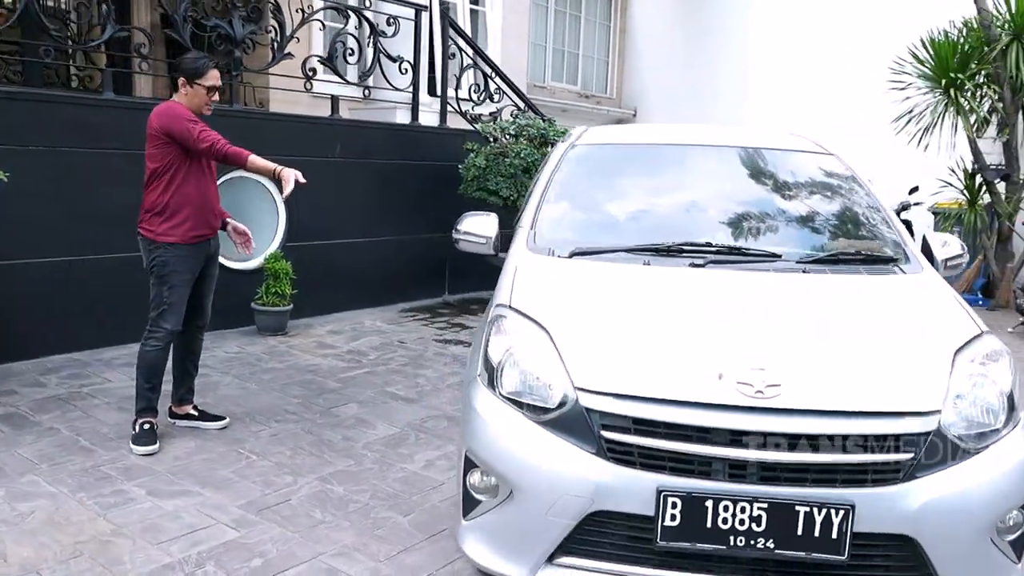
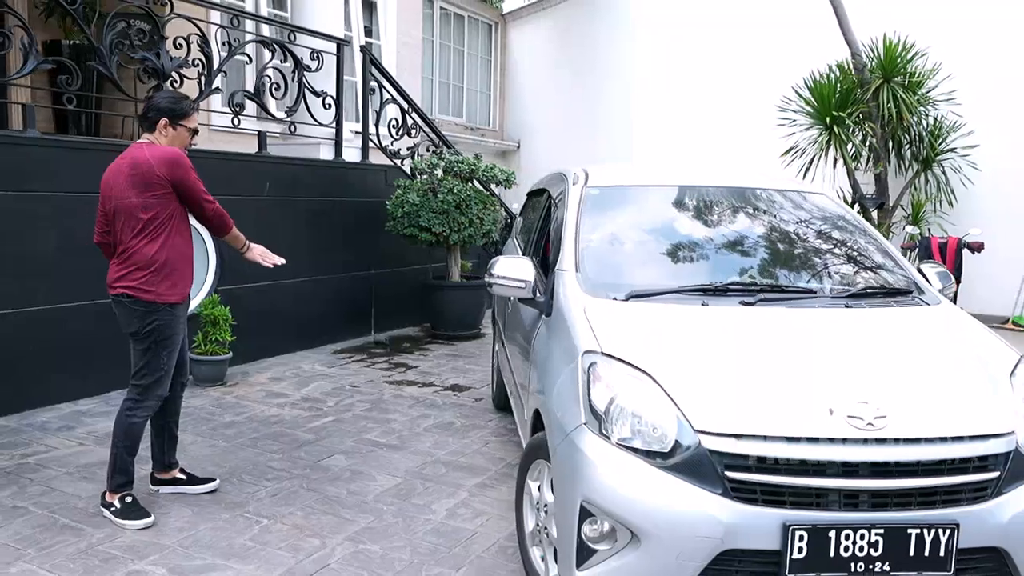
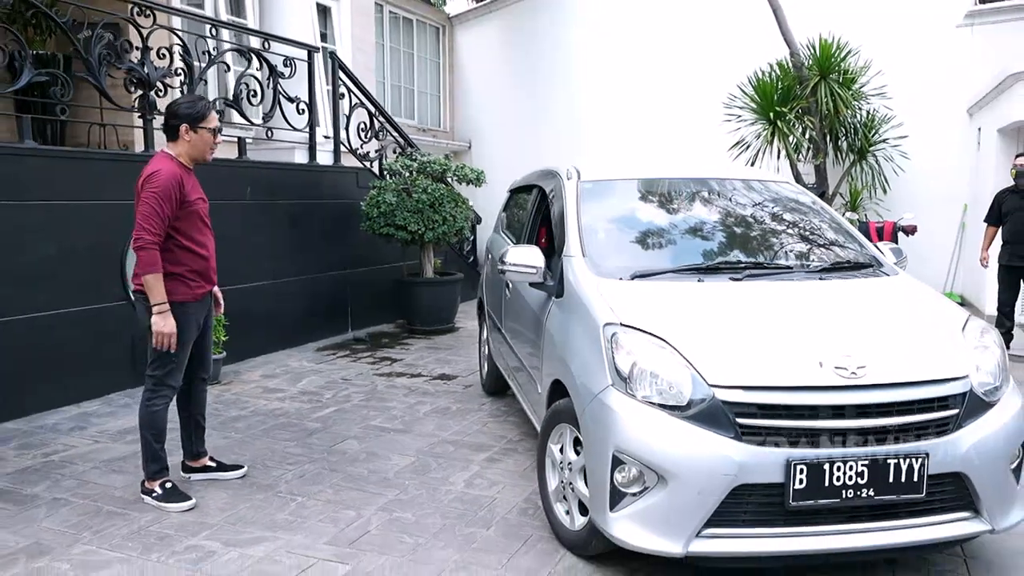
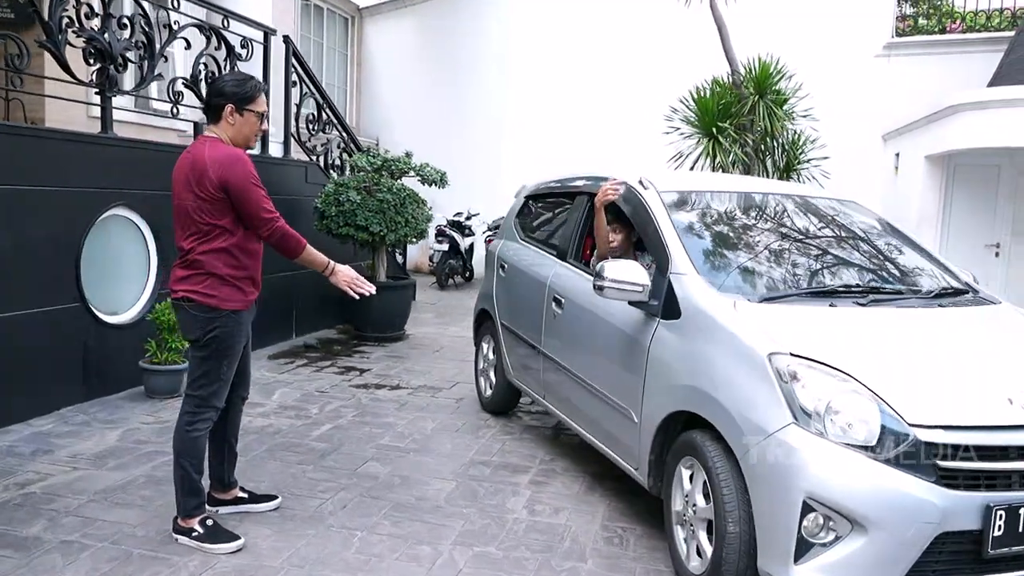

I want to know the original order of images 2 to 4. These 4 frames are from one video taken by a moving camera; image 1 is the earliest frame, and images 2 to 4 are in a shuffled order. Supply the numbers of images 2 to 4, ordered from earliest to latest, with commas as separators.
2, 3, 4
